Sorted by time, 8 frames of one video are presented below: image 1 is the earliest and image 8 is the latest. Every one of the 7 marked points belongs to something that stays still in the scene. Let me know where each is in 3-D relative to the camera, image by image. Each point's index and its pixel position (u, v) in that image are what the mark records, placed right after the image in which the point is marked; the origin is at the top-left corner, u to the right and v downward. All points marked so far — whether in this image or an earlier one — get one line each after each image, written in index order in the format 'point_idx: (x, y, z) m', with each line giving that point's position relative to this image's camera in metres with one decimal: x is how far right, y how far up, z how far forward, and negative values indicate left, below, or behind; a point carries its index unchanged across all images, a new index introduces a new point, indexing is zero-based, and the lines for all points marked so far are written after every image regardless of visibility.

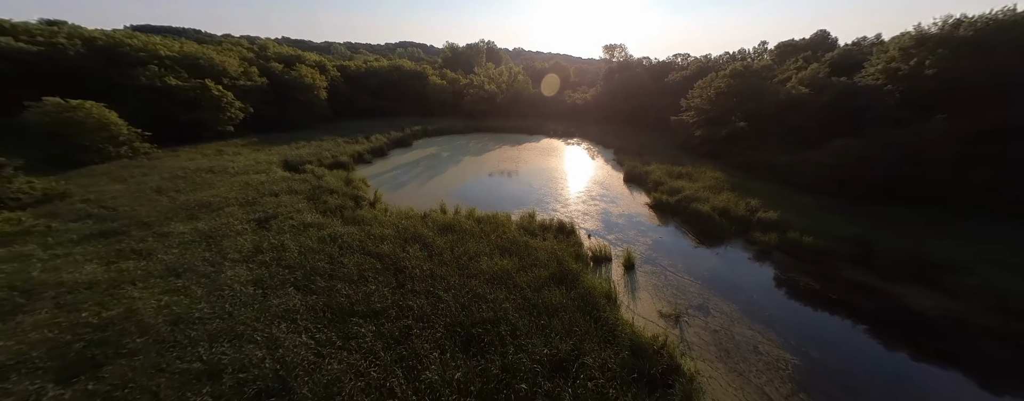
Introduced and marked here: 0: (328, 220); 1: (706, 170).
0: (-7.9, -0.9, +12.1) m
1: (+11.2, +1.7, +16.3) m
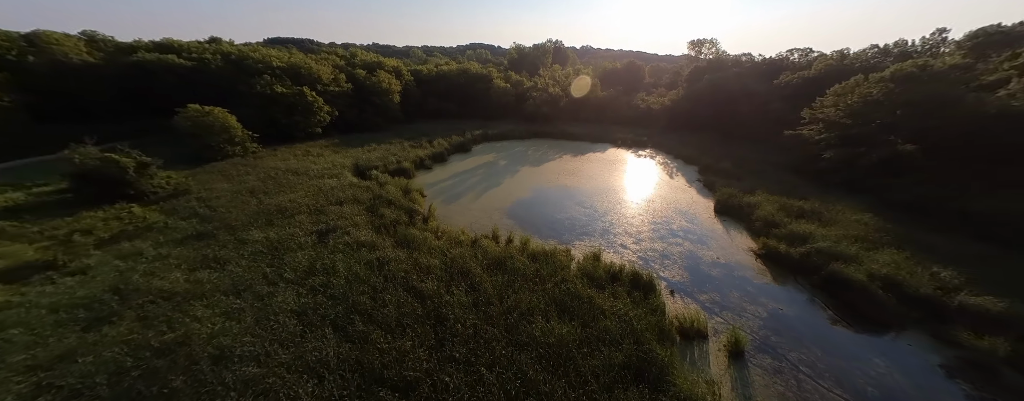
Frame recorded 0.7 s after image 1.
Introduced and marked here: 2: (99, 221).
0: (-5.5, -1.7, +11.8) m
1: (+14.2, -0.3, +12.1) m
2: (-19.2, -1.0, +13.1) m
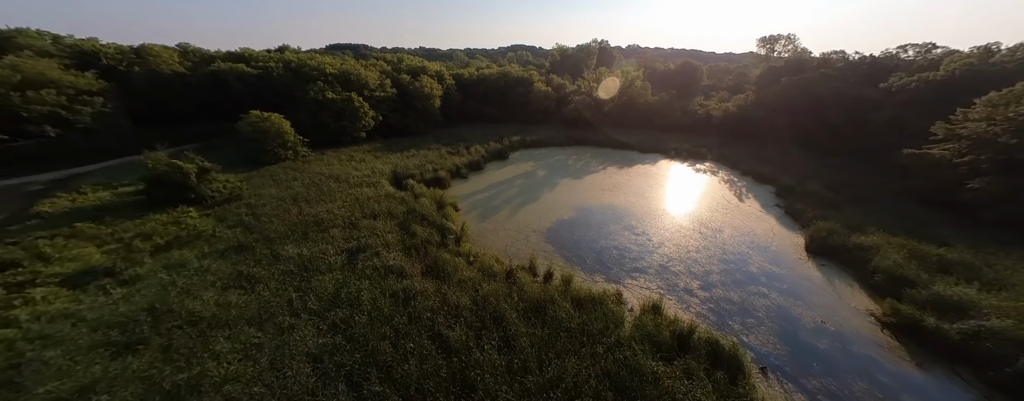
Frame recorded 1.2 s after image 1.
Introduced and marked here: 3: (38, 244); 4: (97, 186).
0: (-4.0, -2.5, +10.9) m
1: (+15.7, -2.0, +8.9) m
2: (-17.4, -1.3, +13.9) m
3: (-18.9, -1.8, +11.3) m
4: (-25.9, +0.9, +17.6) m
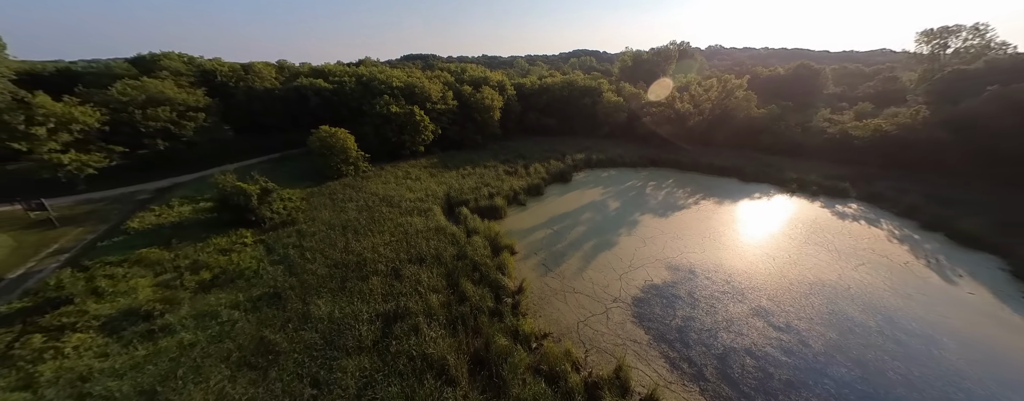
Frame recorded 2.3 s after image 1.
0: (-1.7, -4.5, +8.2) m
1: (+17.3, -5.0, +2.7) m
2: (-14.2, -2.5, +13.5) m
3: (-16.3, -2.9, +11.2) m
4: (-21.8, +0.1, +18.7) m
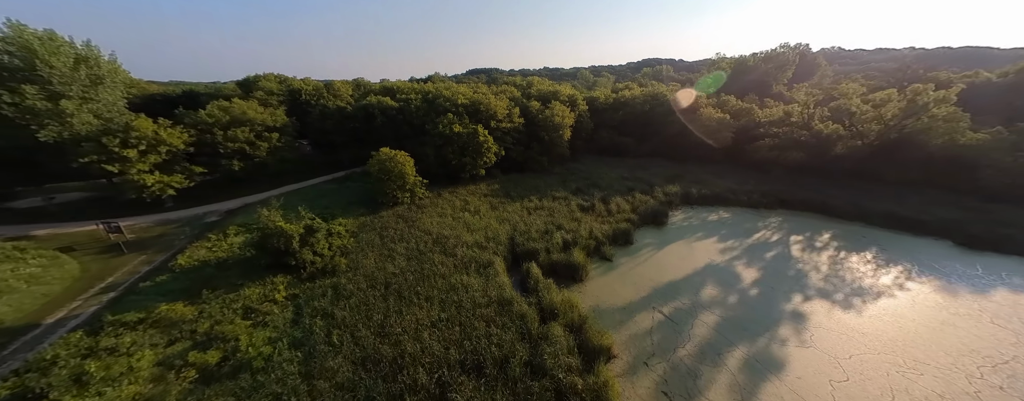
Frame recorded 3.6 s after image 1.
0: (+0.4, -6.9, +3.6) m
1: (+18.0, -8.2, -5.4) m
2: (-10.8, -4.5, +11.1) m
3: (-13.2, -4.6, +9.3) m
4: (-17.1, -1.7, +17.7) m
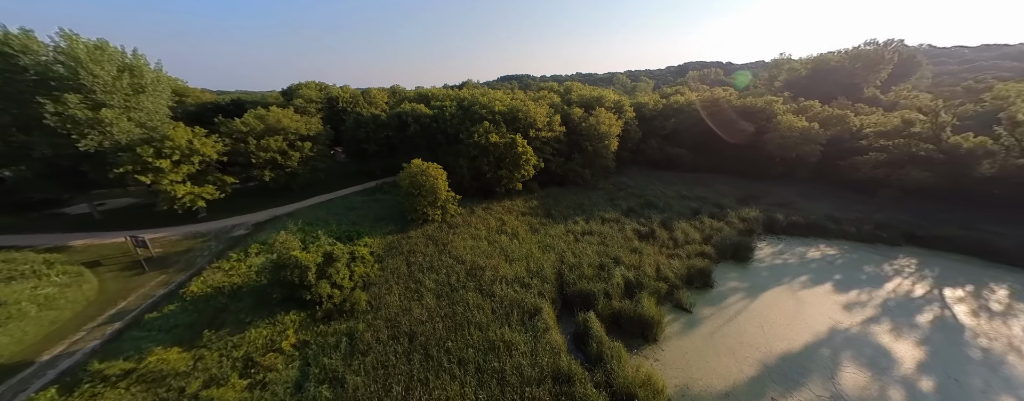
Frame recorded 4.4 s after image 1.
0: (+1.4, -8.0, +0.5) m
1: (+18.0, -9.6, -10.1) m
2: (-8.9, -5.4, +9.2) m
3: (-11.6, -5.5, +7.6) m
4: (-14.5, -2.6, +16.4) m
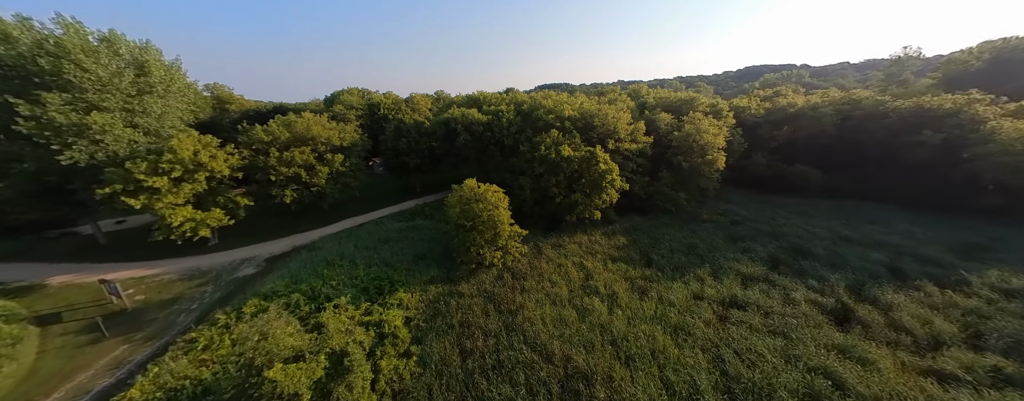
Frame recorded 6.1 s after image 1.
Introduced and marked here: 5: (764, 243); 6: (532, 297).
0: (+3.5, -9.5, -6.0) m
1: (+18.7, -11.2, -18.5) m
2: (-5.7, -6.9, +3.8) m
3: (-8.5, -6.8, +2.5) m
4: (-10.4, -4.2, +11.7) m
5: (+15.4, -2.4, +17.0) m
6: (+1.0, -4.2, +12.5) m
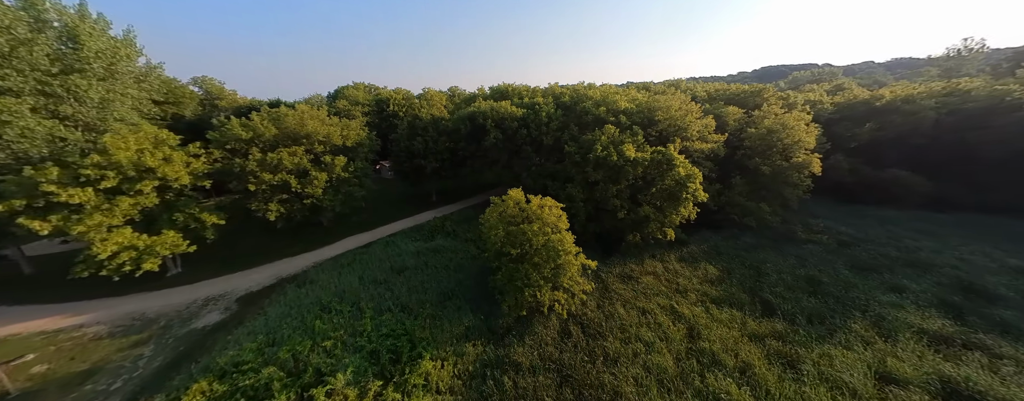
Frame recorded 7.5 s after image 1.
0: (+5.7, -10.0, -10.5) m
1: (+20.7, -11.7, -23.2) m
2: (-3.4, -7.5, -0.5) m
3: (-6.2, -7.4, -1.7) m
4: (-7.9, -4.9, +7.5) m
5: (+18.0, -3.2, +12.5) m
6: (+3.5, -4.9, +8.1) m
